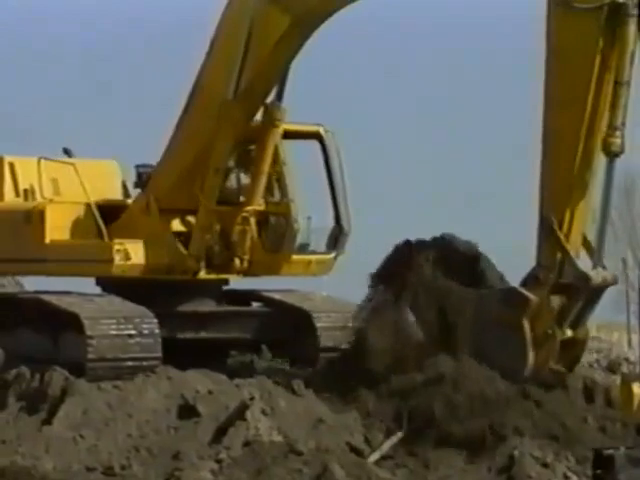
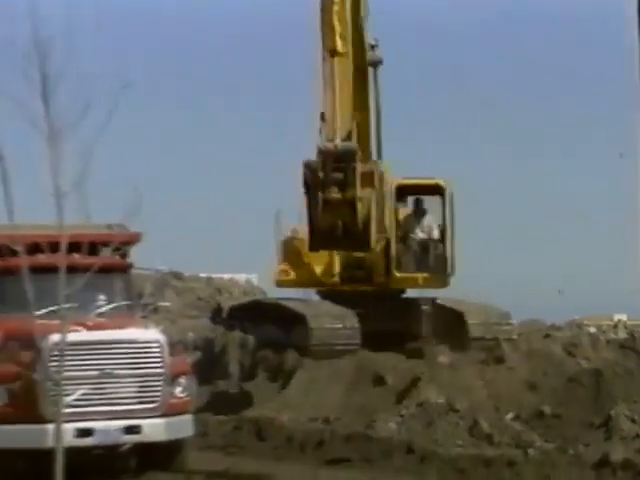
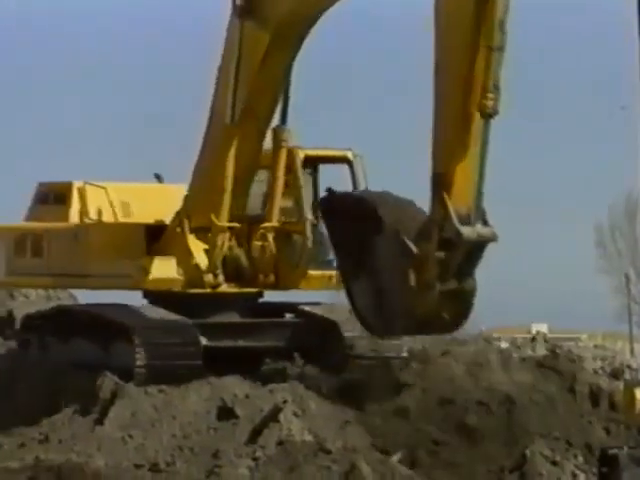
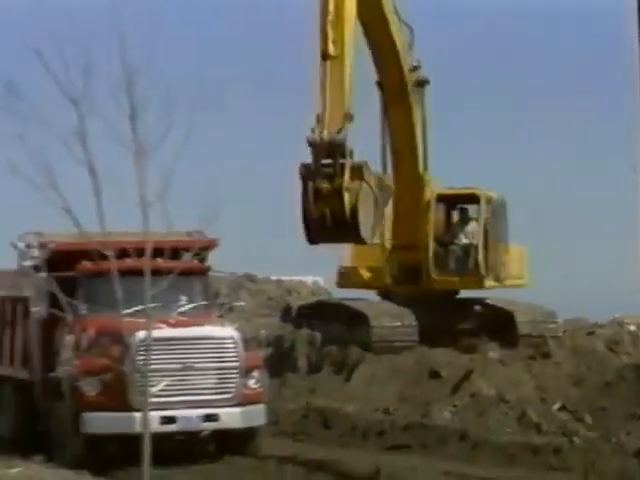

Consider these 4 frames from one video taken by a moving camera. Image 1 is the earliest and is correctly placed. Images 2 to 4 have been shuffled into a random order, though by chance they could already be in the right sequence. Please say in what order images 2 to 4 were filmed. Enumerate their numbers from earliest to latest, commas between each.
3, 2, 4
